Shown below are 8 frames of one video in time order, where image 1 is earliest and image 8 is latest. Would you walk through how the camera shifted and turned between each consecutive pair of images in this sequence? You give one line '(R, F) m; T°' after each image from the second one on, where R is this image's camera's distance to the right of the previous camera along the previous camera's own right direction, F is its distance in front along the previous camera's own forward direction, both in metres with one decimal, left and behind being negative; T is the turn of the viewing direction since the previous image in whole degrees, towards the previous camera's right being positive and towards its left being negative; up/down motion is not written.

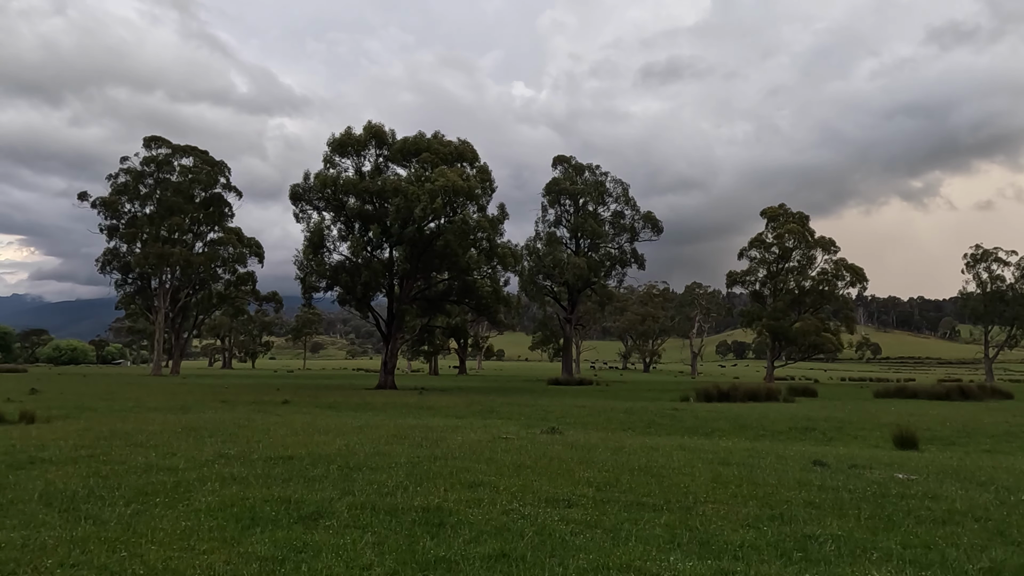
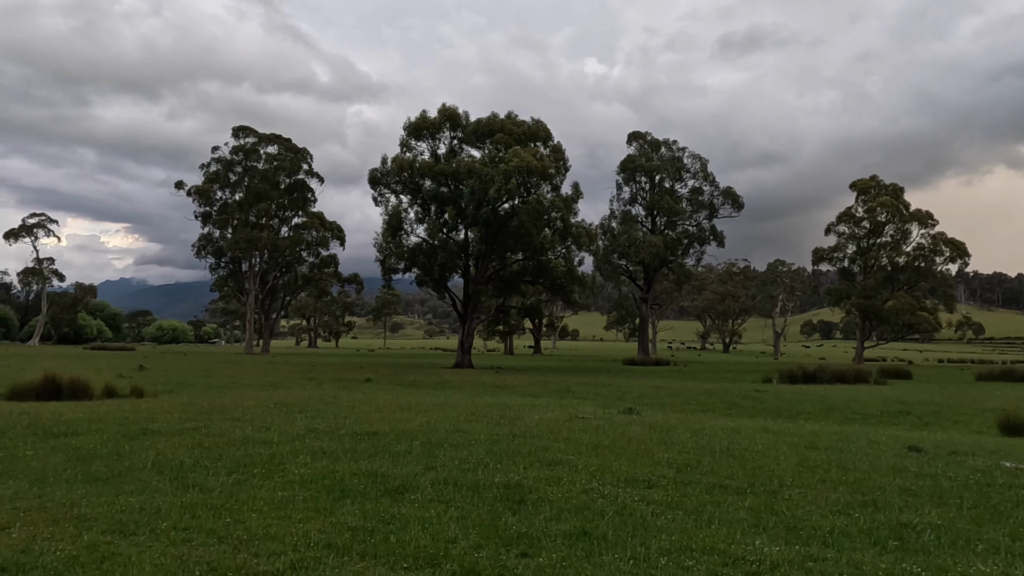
(0.0, 0.0) m; -6°
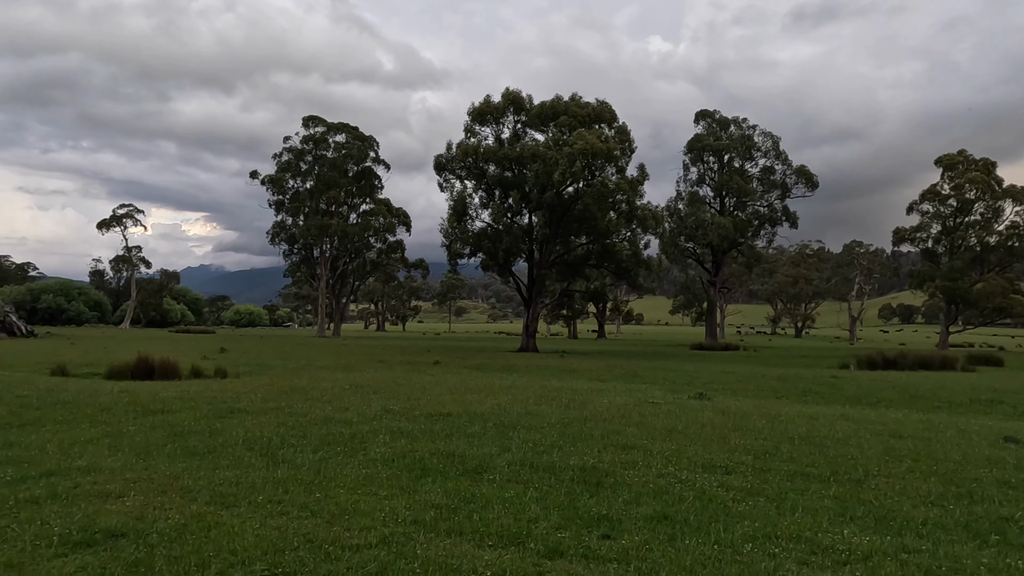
(-0.1, 0.0) m; -5°
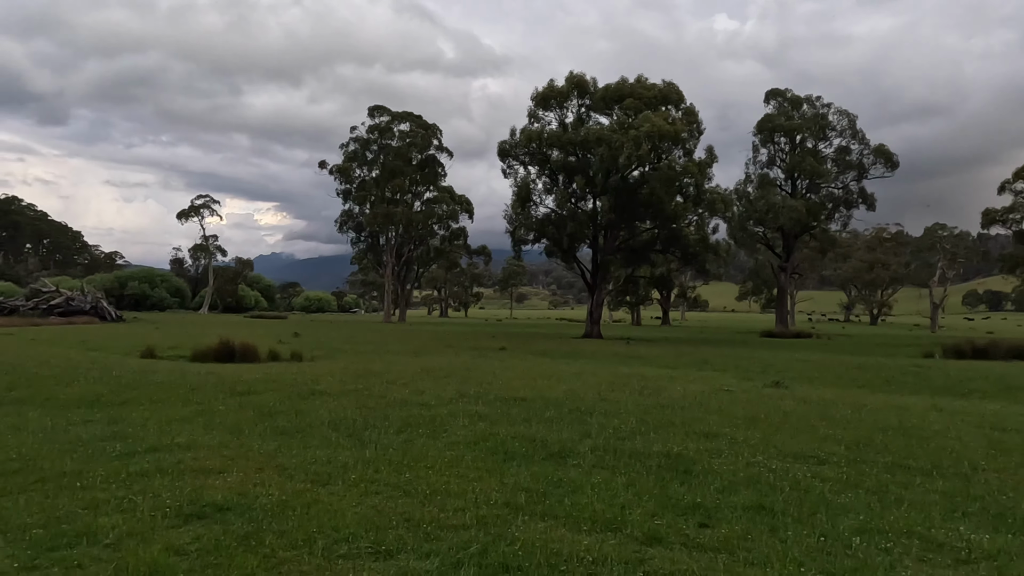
(-0.2, +0.1) m; -5°
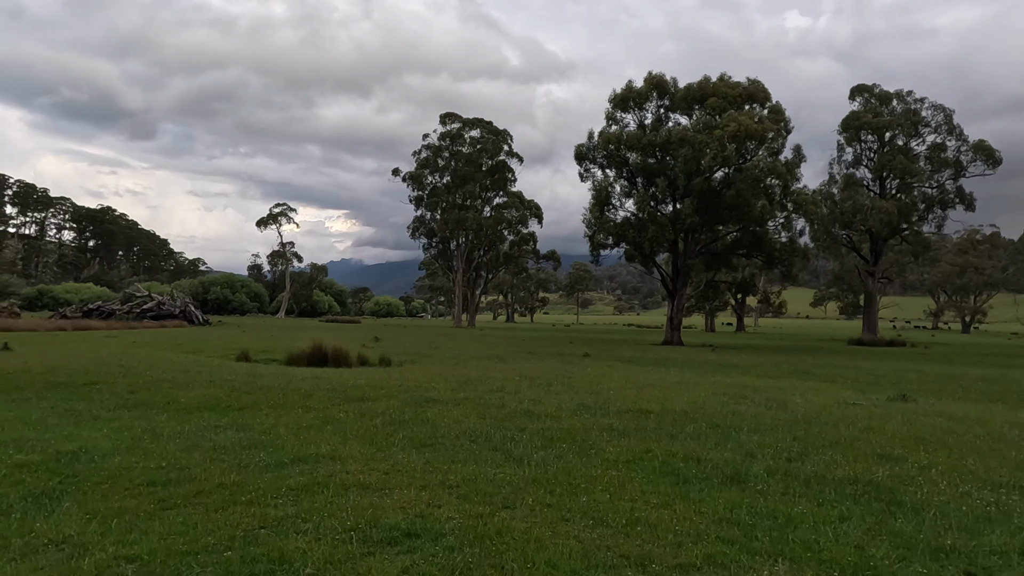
(-1.0, +0.5) m; -6°
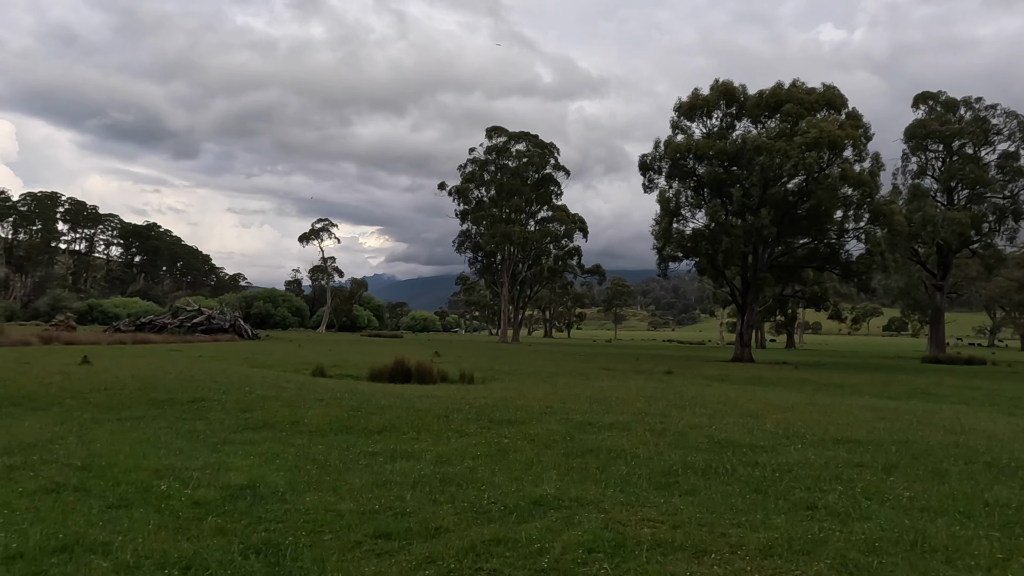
(-2.2, +1.2) m; -3°
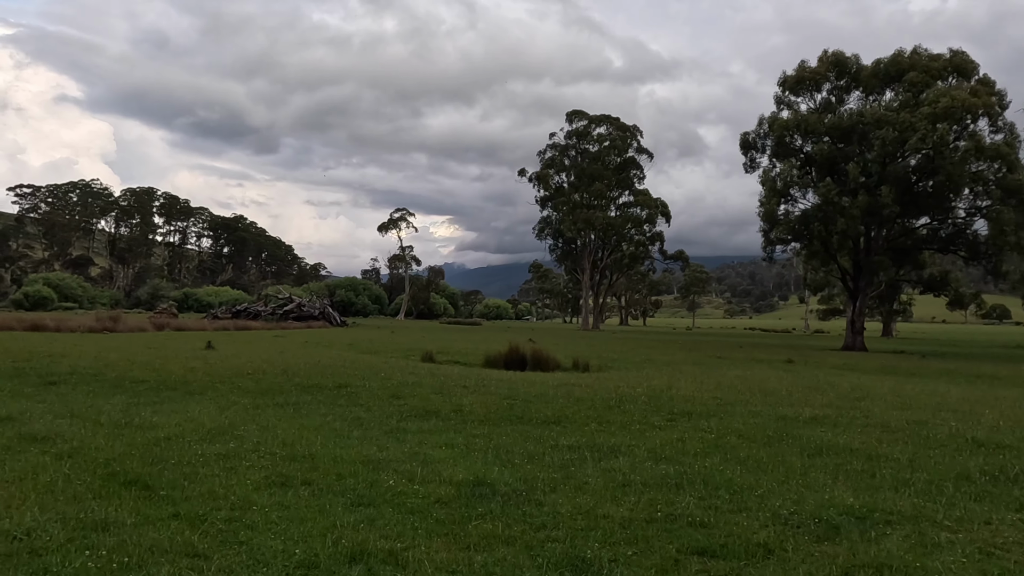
(-1.7, +0.7) m; -6°
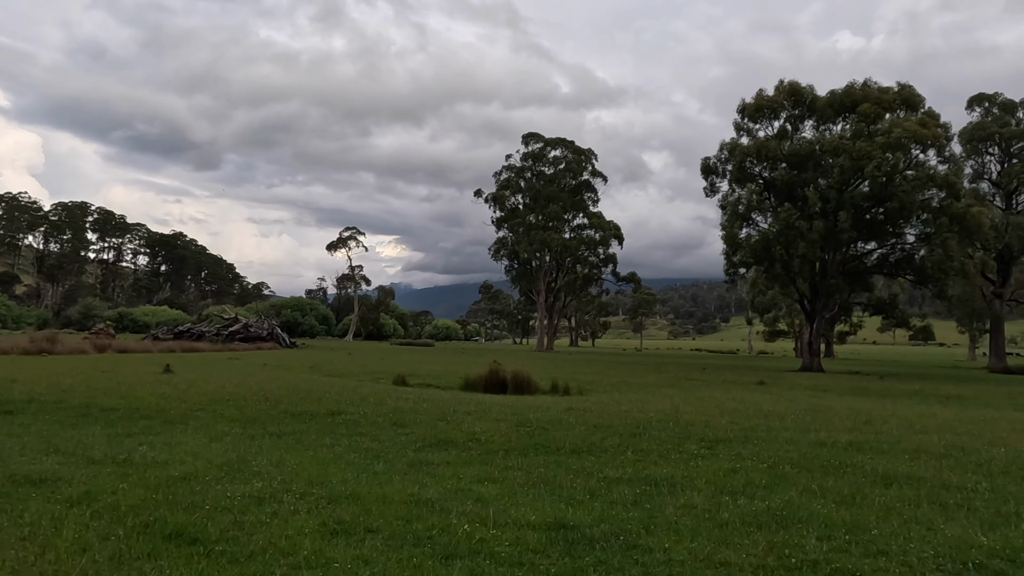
(-1.2, +0.6) m; +4°
